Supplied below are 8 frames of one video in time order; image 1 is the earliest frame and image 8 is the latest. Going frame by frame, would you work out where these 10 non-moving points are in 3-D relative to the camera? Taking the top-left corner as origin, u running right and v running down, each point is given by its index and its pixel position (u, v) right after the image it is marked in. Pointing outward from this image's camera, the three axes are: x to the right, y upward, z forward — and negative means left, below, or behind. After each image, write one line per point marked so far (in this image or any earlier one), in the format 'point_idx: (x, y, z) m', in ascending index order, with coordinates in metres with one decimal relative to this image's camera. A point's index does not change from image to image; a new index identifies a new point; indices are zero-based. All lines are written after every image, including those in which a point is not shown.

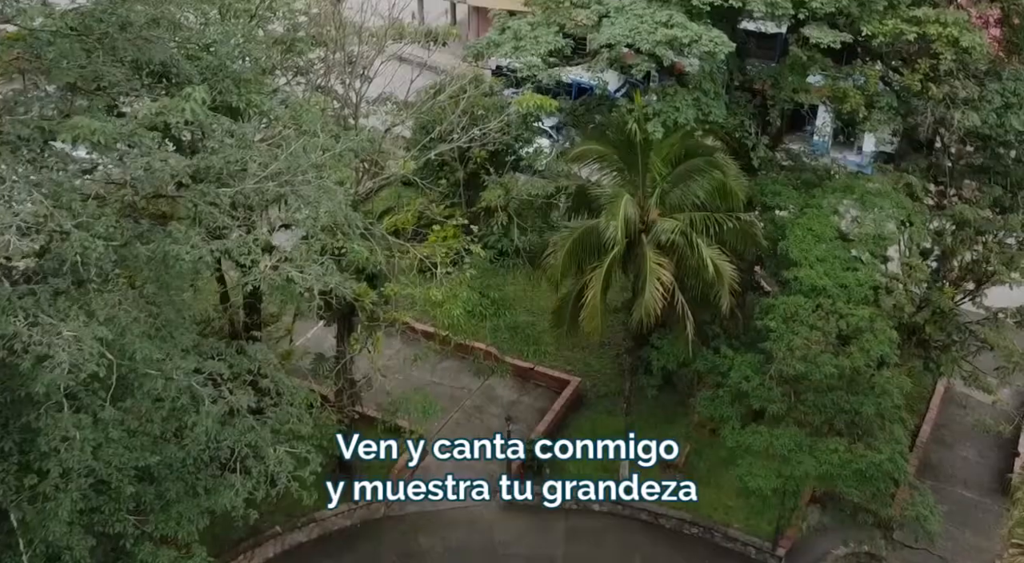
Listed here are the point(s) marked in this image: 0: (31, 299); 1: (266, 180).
0: (-4.0, -0.1, +8.2) m
1: (-2.6, +1.1, +10.2) m
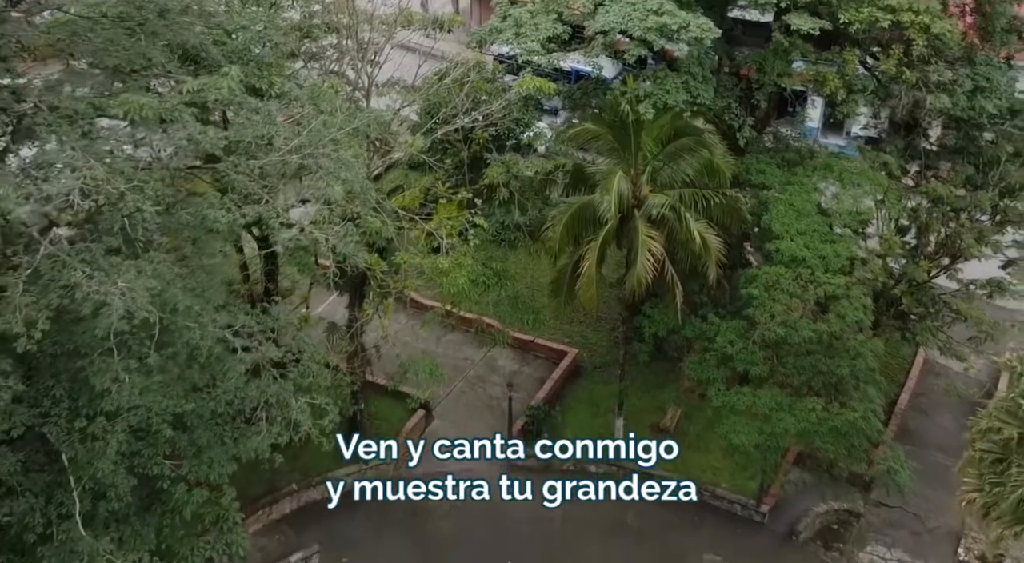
0: (-4.0, +0.3, +9.3) m
1: (-2.6, +1.5, +11.3) m
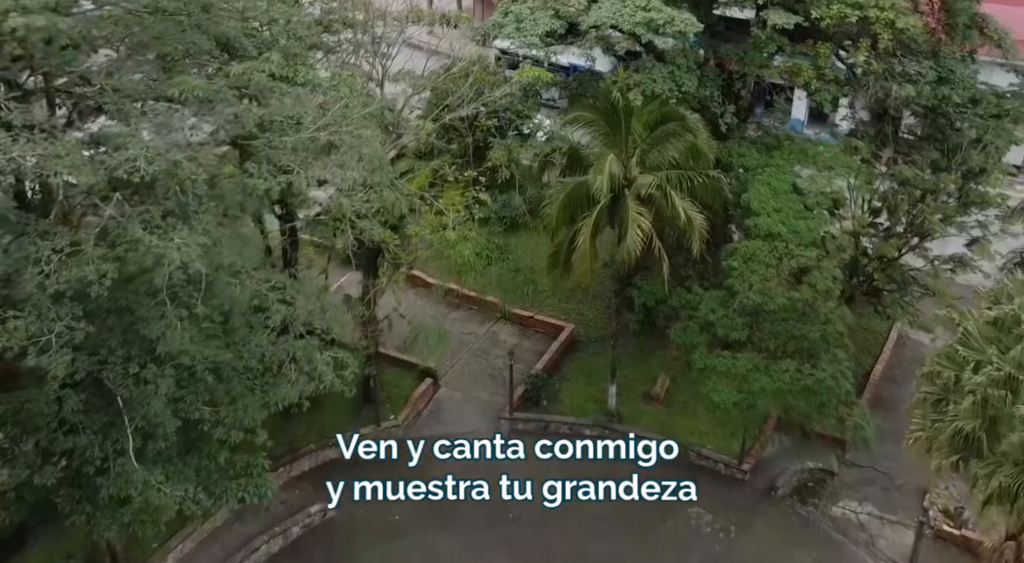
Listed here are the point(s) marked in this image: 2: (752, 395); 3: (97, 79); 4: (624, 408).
0: (-4.0, +0.8, +10.7) m
1: (-2.5, +2.0, +12.7) m
2: (+4.0, -1.9, +16.2) m
3: (-4.9, +2.4, +11.4) m
4: (+2.3, -2.6, +19.9) m
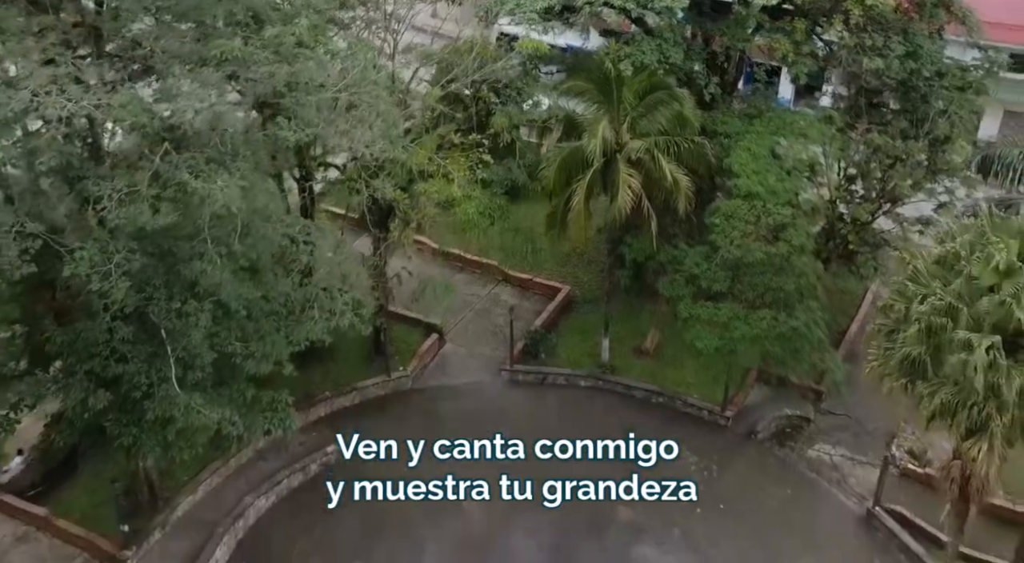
0: (-4.0, +1.5, +12.2) m
1: (-2.5, +2.8, +14.2) m
2: (+4.0, -1.1, +17.7) m
3: (-4.8, +3.2, +12.9) m
4: (+2.3, -1.8, +21.4) m
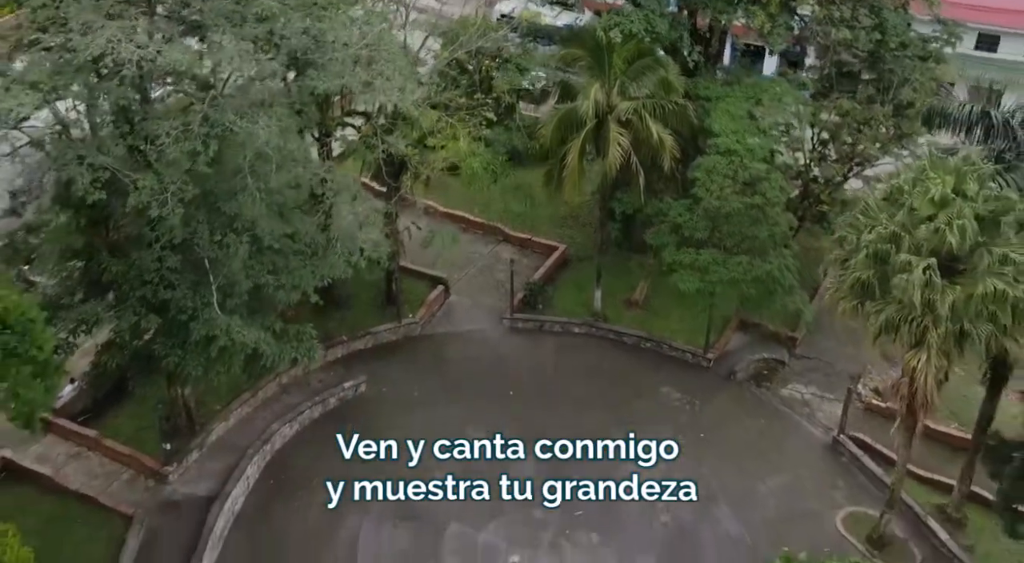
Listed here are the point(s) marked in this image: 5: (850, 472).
0: (-4.0, +2.5, +14.0) m
1: (-2.5, +3.8, +16.0) m
2: (+4.0, 0.0, +19.6) m
3: (-4.8, +4.2, +14.7) m
4: (+2.3, -0.7, +23.3) m
5: (+6.7, -3.8, +19.3) m
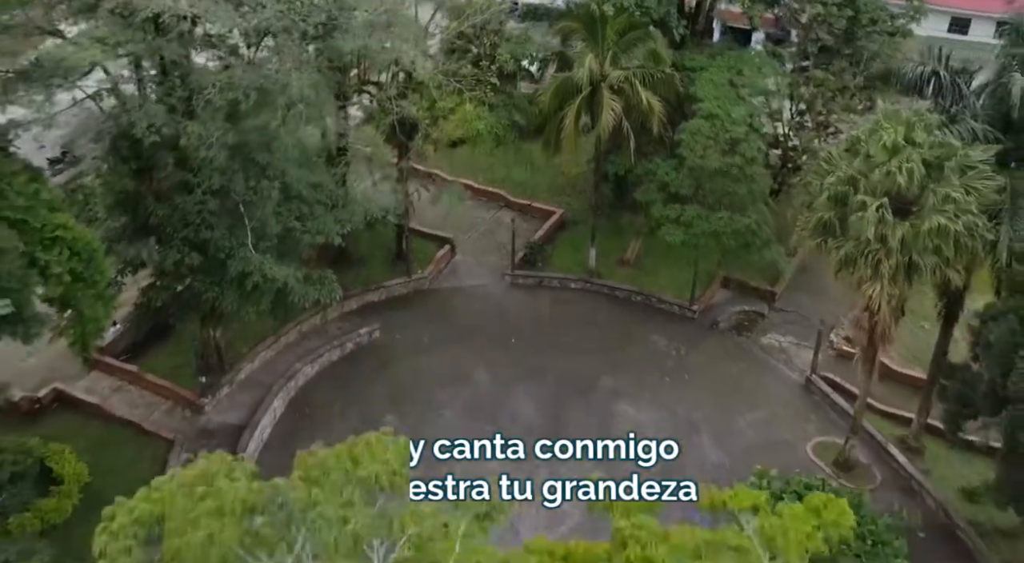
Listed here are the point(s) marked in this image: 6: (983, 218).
0: (-3.9, +3.6, +15.9) m
1: (-2.5, +4.8, +17.9) m
2: (+4.1, +1.0, +21.5) m
3: (-4.8, +5.2, +16.6) m
4: (+2.3, +0.4, +25.2) m
5: (+6.8, -2.8, +21.2) m
6: (+7.6, +1.0, +15.6) m
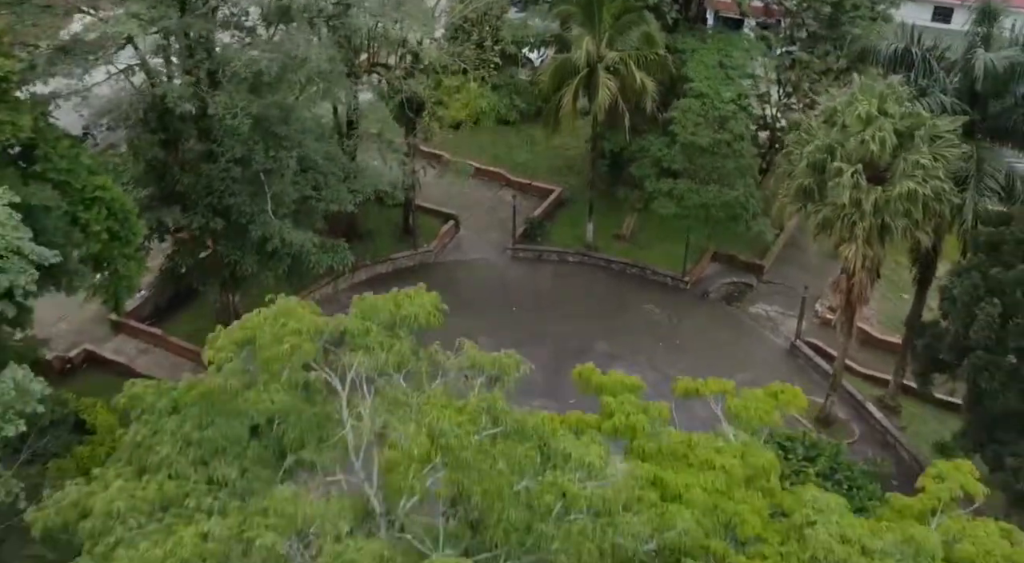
0: (-3.9, +4.3, +17.2) m
1: (-2.4, +5.5, +19.2) m
2: (+4.1, +1.7, +22.8) m
3: (-4.7, +5.9, +17.8) m
4: (+2.4, +1.1, +26.5) m
5: (+6.8, -2.1, +22.5) m
6: (+7.6, +1.7, +16.9) m
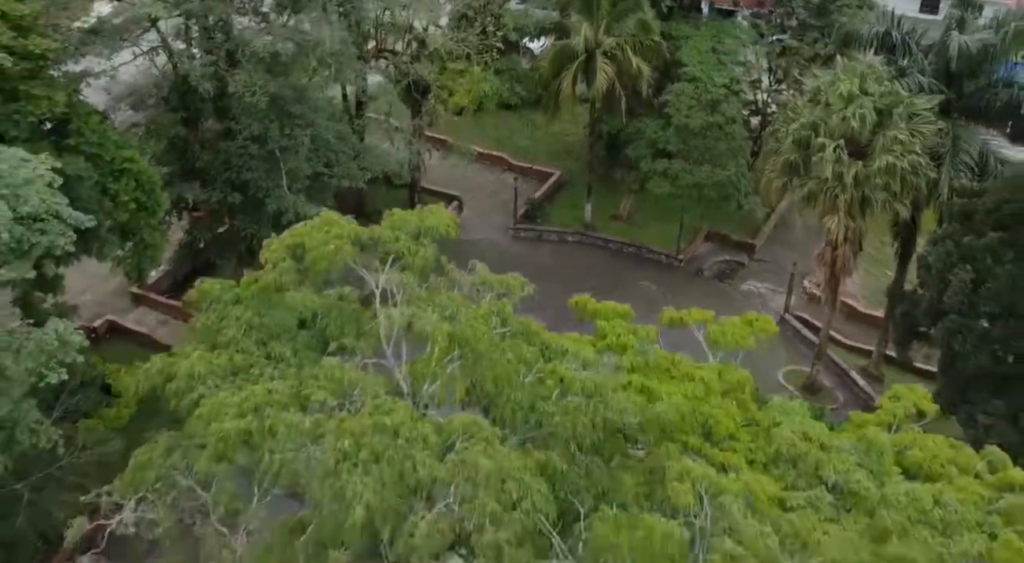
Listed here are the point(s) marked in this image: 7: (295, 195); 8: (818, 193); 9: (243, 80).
0: (-3.8, +4.9, +18.3) m
1: (-2.4, +6.1, +20.2) m
2: (+4.2, +2.3, +23.9) m
3: (-4.7, +6.5, +18.9) m
4: (+2.4, +1.7, +27.6) m
5: (+6.8, -1.5, +23.6) m
6: (+7.7, +2.3, +18.0) m
7: (-4.5, +1.8, +20.0) m
8: (+5.8, +1.7, +18.5) m
9: (-5.1, +3.8, +18.2) m
